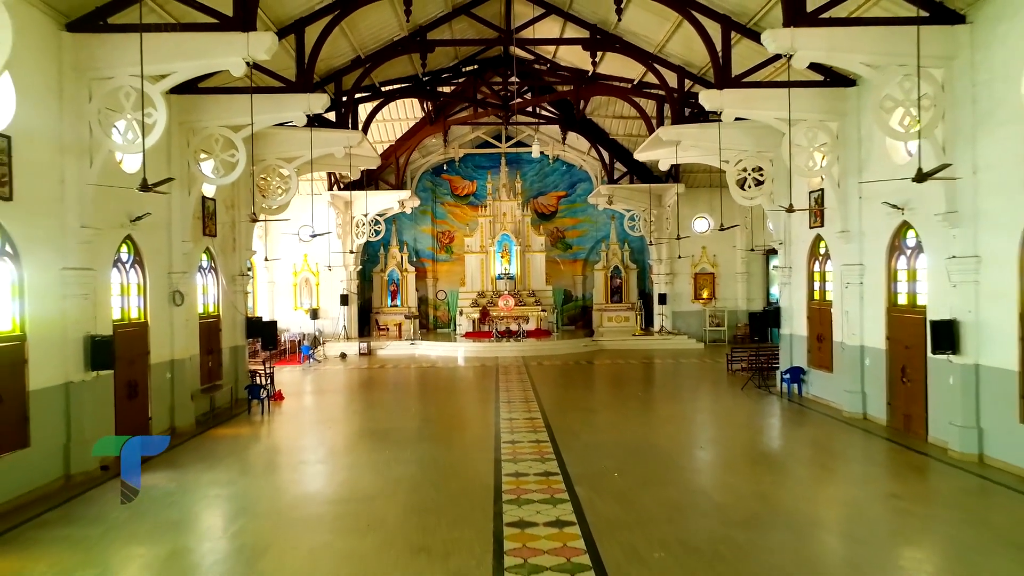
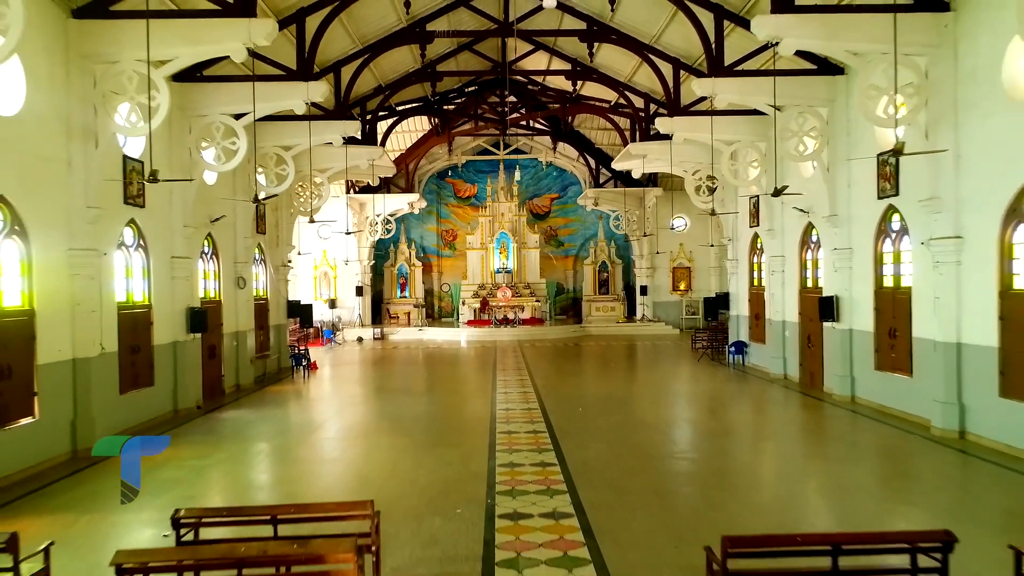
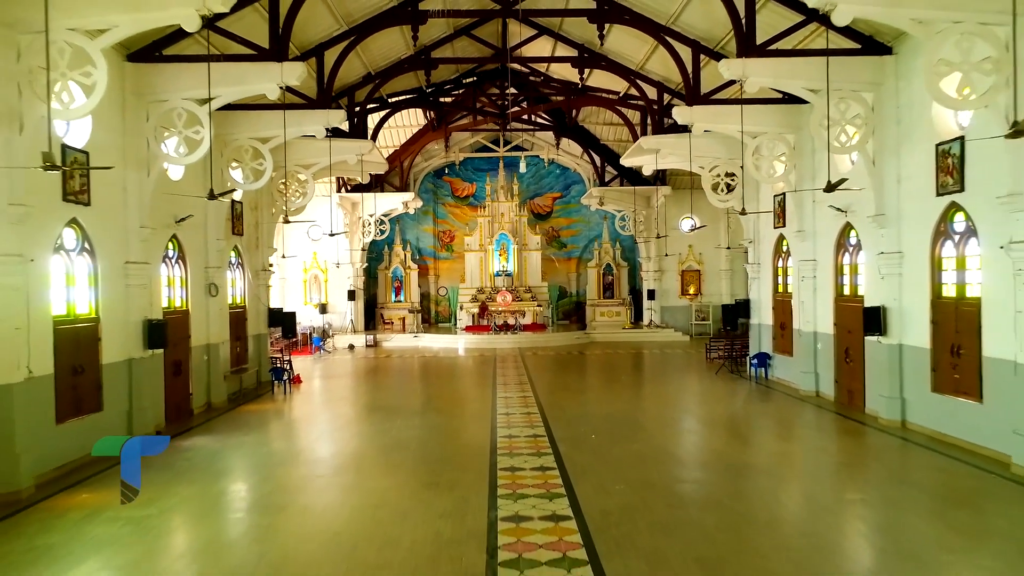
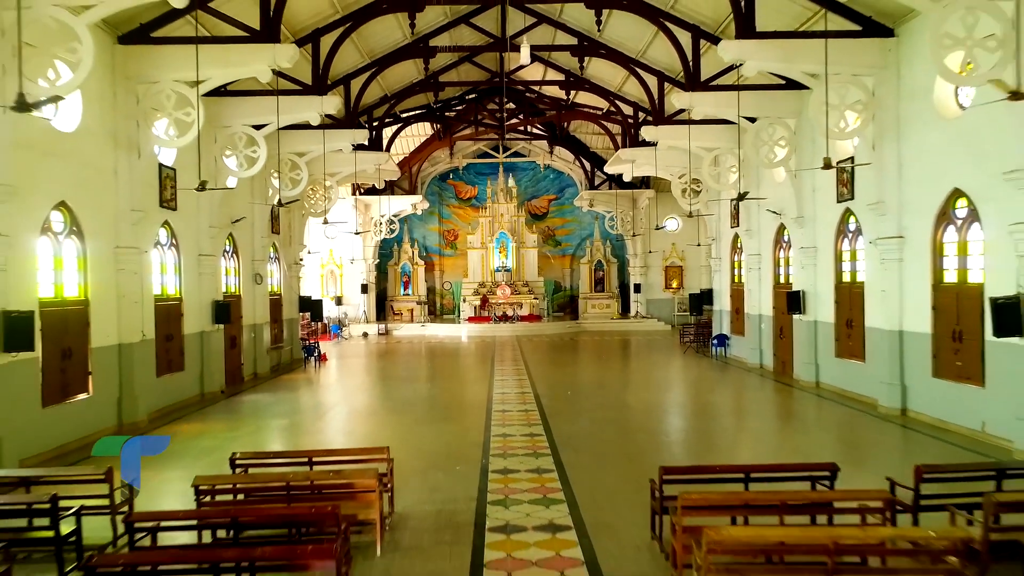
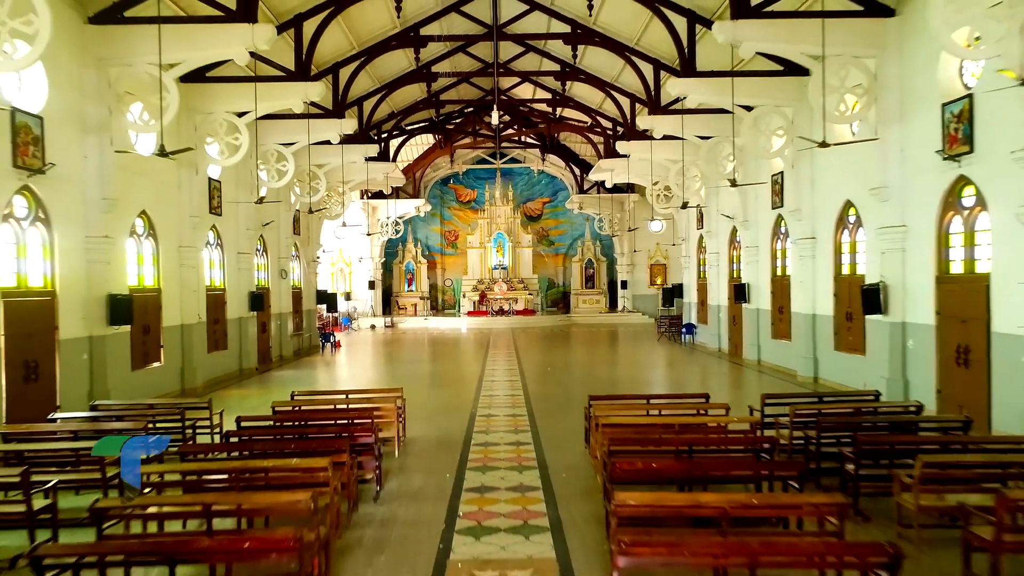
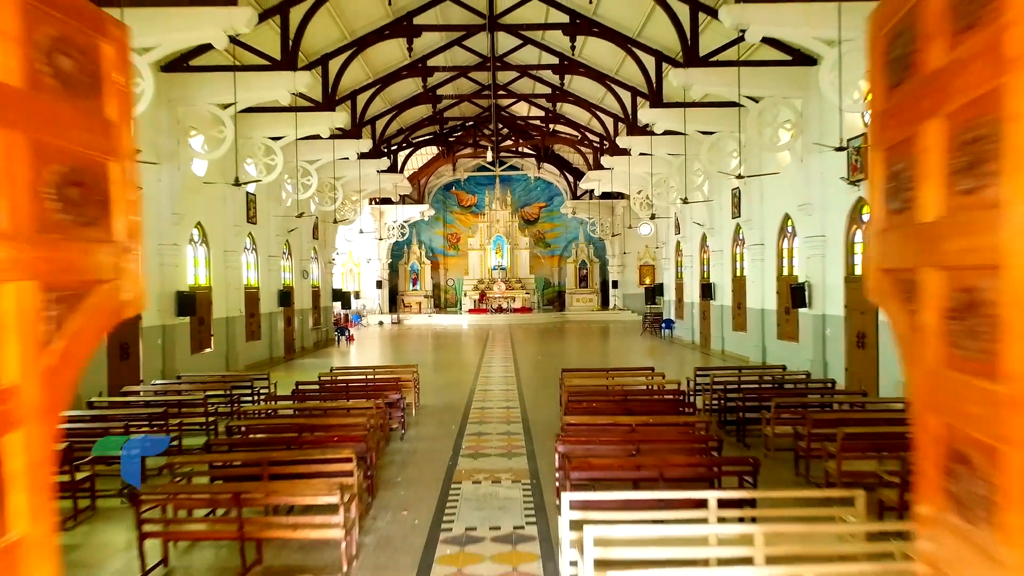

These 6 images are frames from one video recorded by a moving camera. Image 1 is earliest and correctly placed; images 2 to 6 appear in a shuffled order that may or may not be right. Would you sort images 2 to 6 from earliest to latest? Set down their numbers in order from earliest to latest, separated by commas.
3, 2, 4, 5, 6
